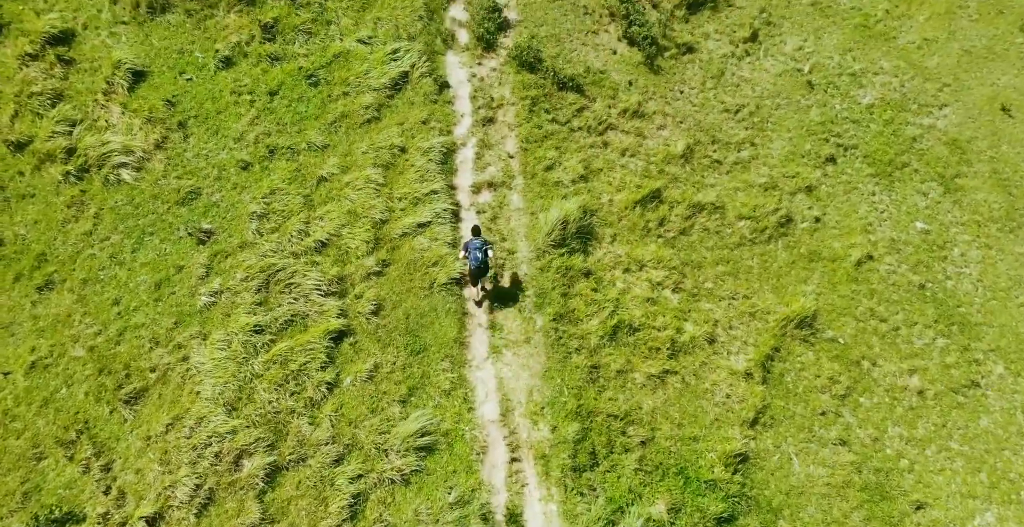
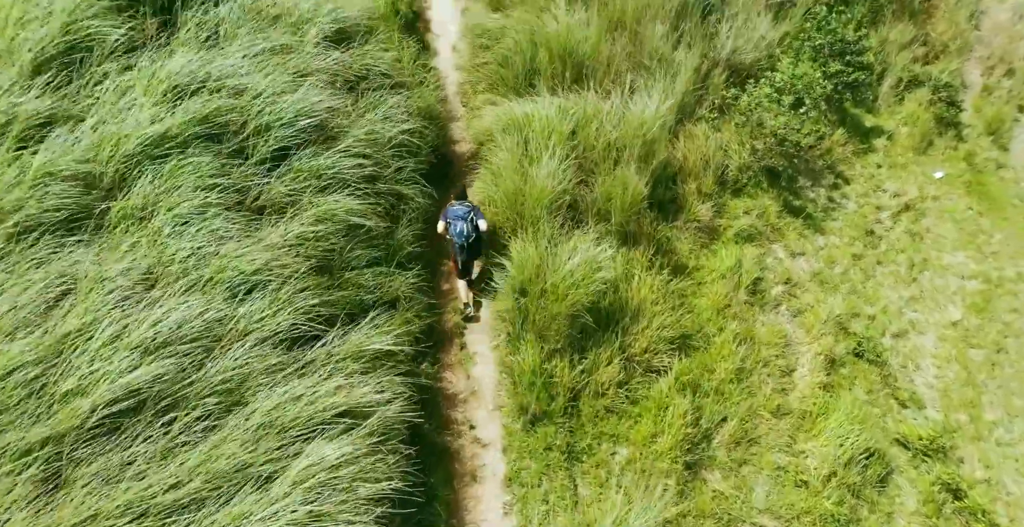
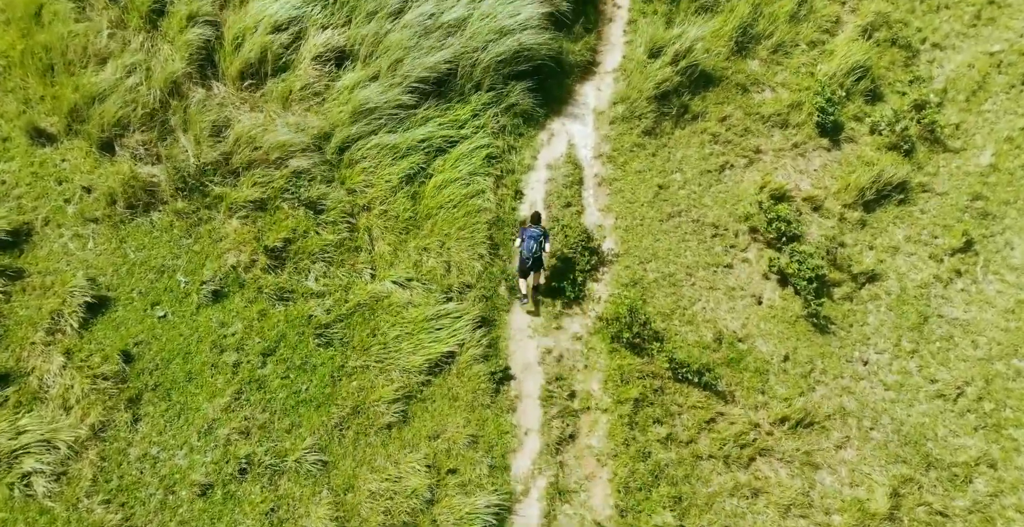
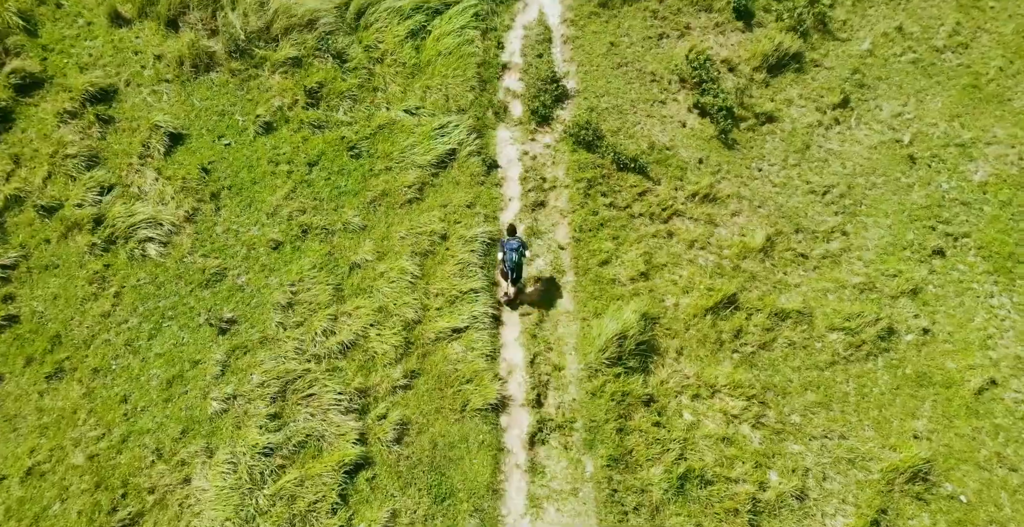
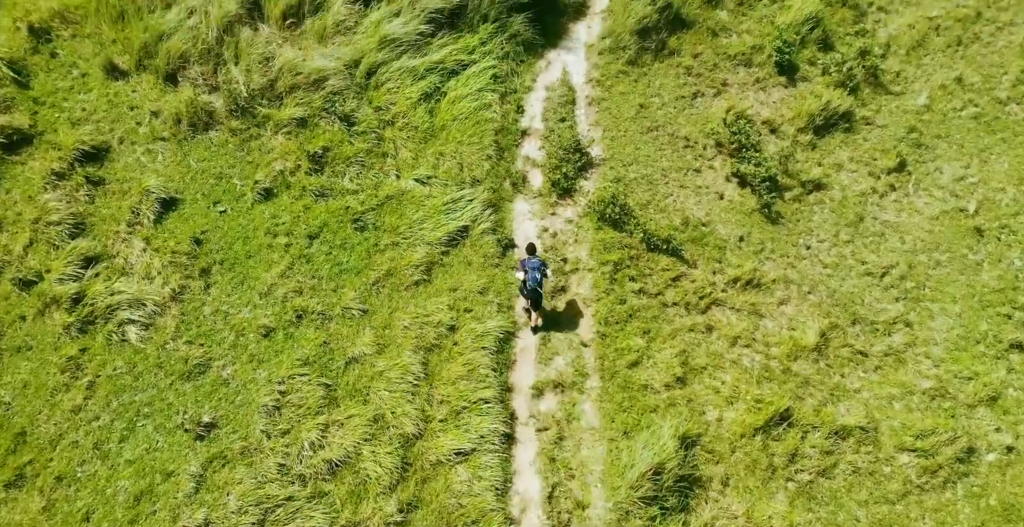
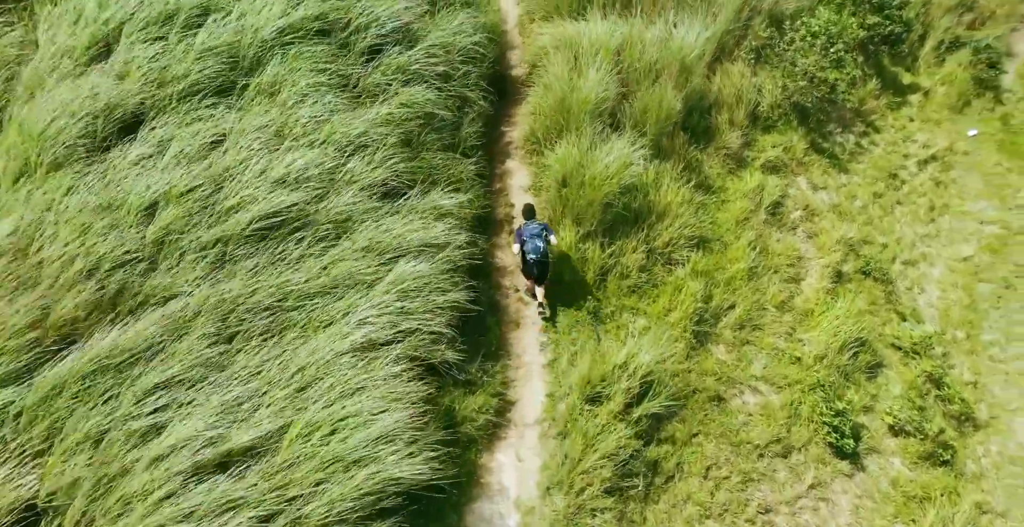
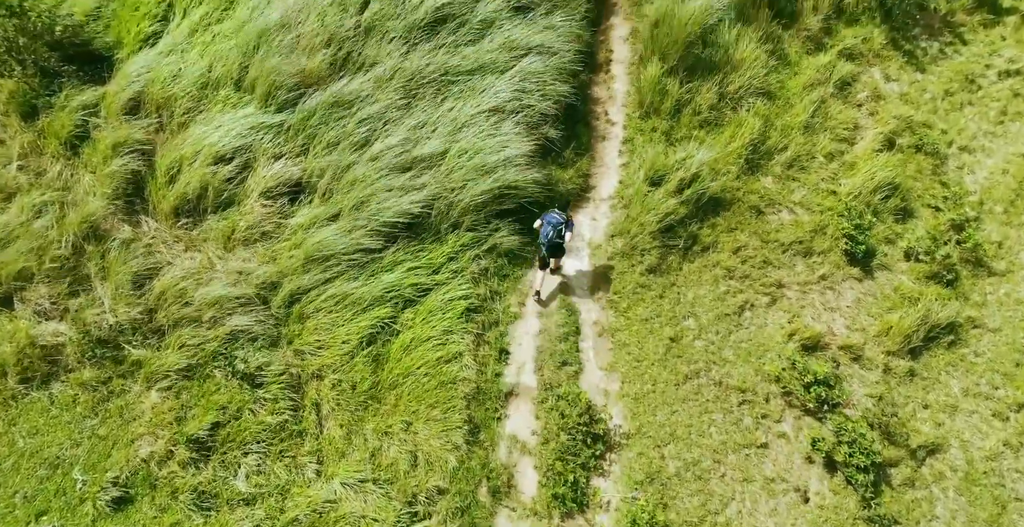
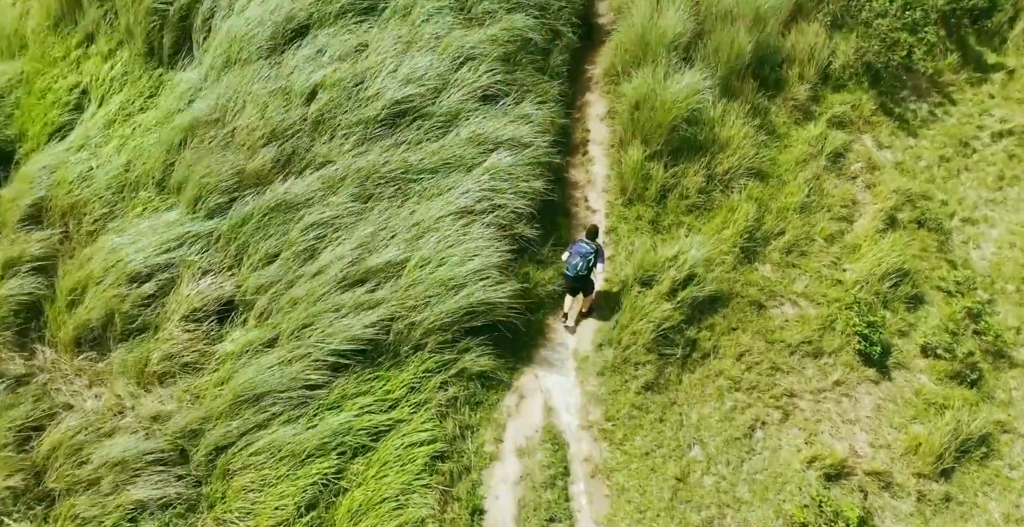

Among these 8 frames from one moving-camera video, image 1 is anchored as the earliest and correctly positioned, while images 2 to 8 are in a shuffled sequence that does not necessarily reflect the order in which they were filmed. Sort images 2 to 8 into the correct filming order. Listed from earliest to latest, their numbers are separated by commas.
4, 5, 3, 7, 8, 6, 2
